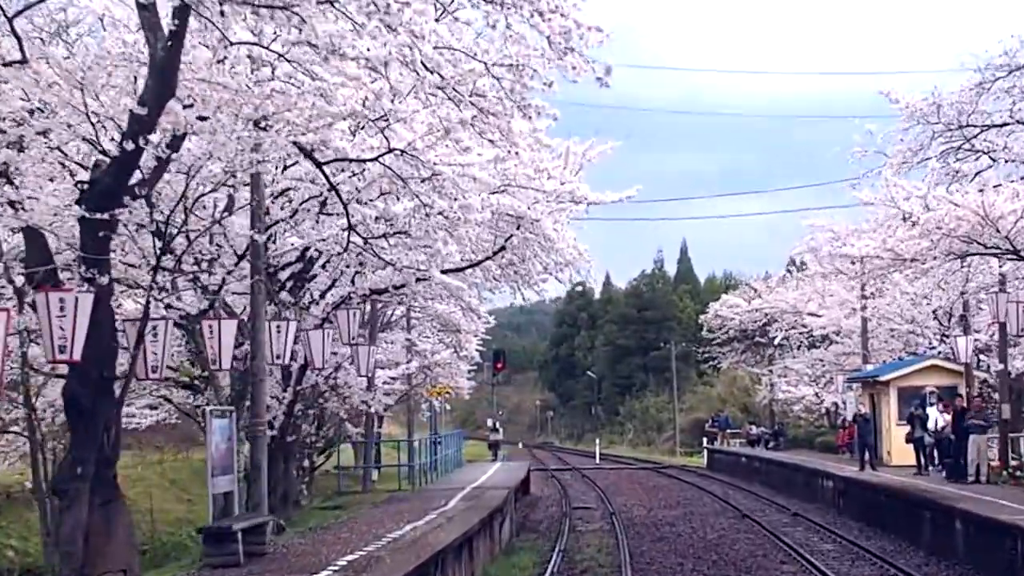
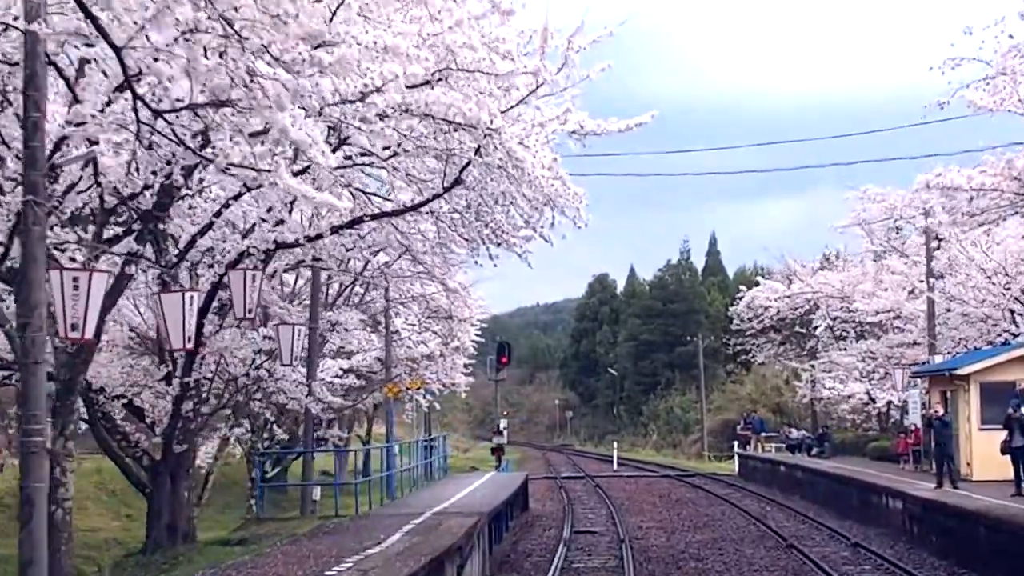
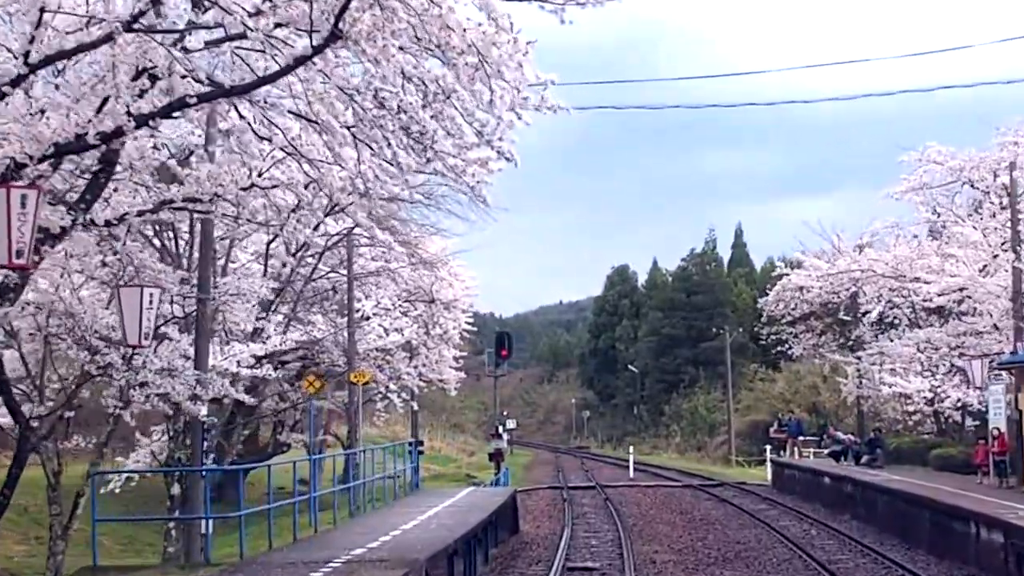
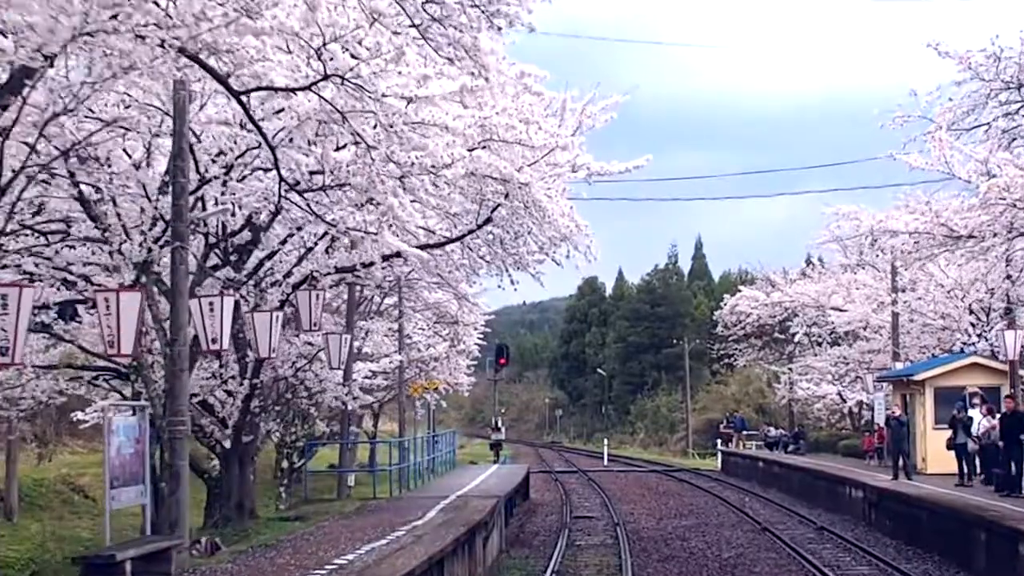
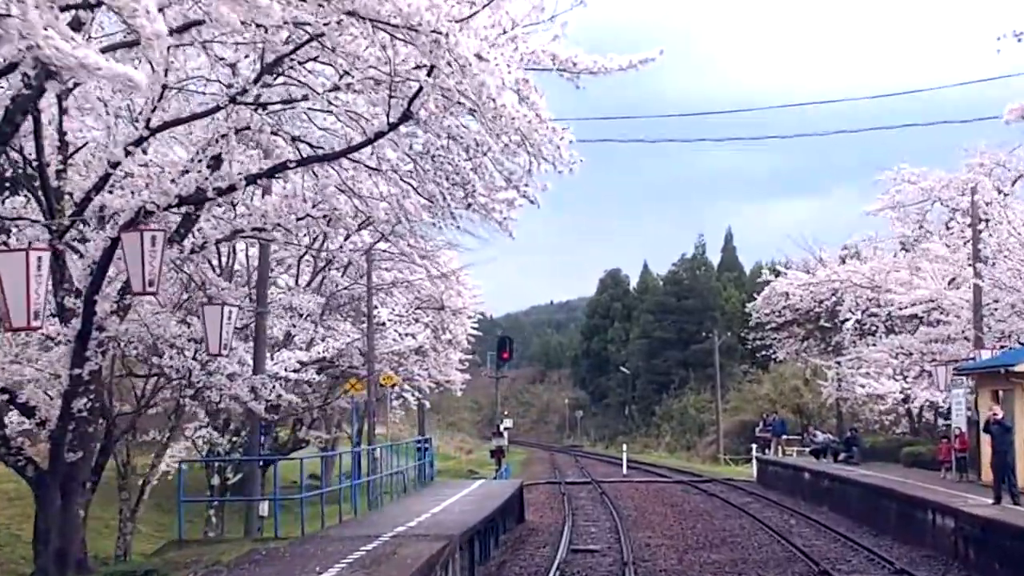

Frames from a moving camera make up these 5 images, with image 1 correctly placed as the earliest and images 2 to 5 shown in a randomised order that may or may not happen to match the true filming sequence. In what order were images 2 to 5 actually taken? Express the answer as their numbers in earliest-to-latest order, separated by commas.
4, 2, 5, 3
